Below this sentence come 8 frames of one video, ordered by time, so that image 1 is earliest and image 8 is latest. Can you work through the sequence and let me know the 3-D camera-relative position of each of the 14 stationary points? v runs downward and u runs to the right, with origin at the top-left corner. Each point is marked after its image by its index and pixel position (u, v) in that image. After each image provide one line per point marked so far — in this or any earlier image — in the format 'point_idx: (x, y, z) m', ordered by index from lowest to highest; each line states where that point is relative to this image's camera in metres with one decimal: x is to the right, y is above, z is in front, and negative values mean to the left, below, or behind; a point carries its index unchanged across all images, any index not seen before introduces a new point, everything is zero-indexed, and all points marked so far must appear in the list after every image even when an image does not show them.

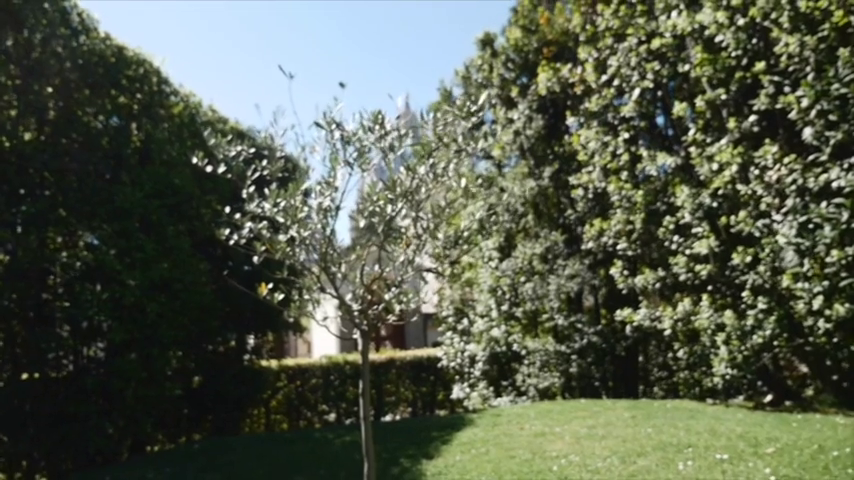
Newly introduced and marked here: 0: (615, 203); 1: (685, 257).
0: (+2.7, +0.5, +9.2) m
1: (+3.5, -0.2, +8.4) m
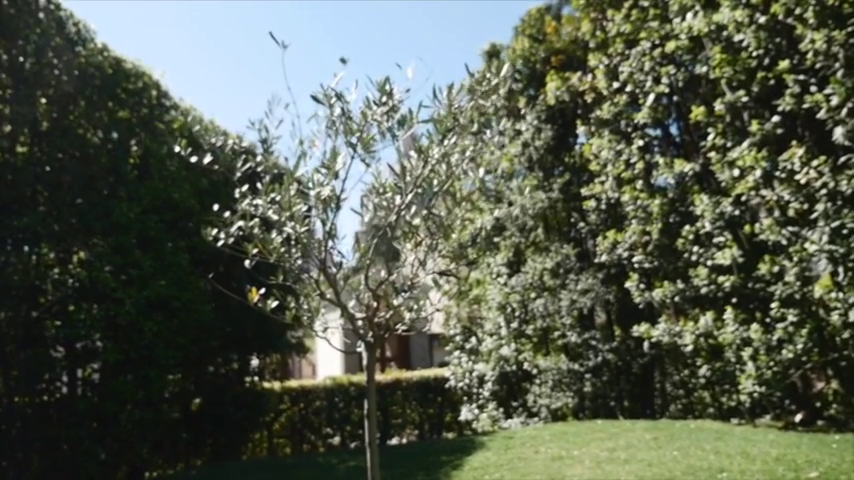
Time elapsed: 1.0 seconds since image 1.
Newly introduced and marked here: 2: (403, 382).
0: (+2.8, +0.4, +8.8) m
1: (+3.6, -0.4, +8.0) m
2: (-0.5, -3.0, +13.0) m
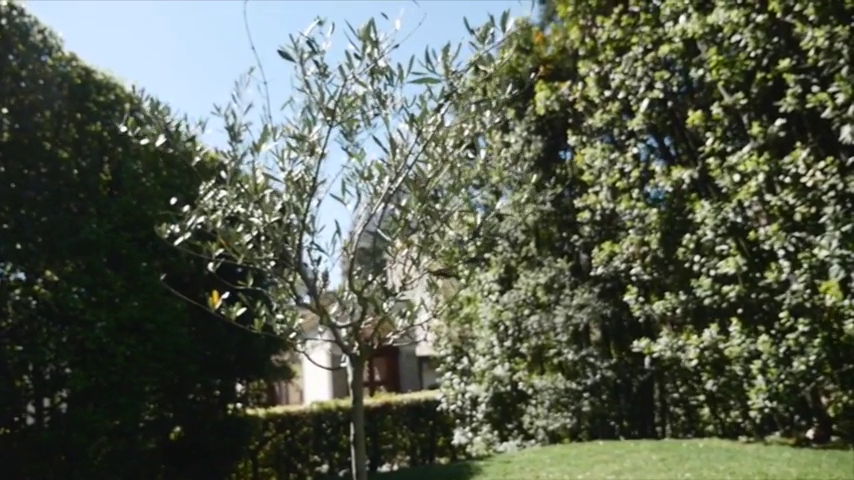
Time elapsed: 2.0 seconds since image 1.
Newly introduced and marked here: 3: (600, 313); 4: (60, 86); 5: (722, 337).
0: (+2.7, +0.2, +8.5) m
1: (+3.4, -0.5, +7.7) m
2: (-0.7, -3.3, +12.5) m
3: (+2.7, -1.2, +9.8) m
4: (-4.8, +2.0, +8.3) m
5: (+3.6, -1.2, +7.7) m
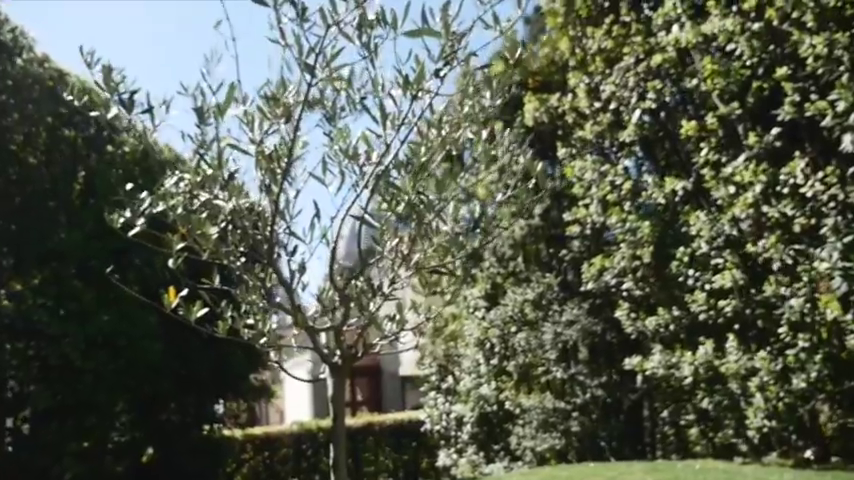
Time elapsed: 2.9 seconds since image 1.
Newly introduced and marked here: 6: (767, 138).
0: (+2.5, 0.0, +8.3) m
1: (+3.3, -0.6, +7.4) m
2: (-1.0, -3.6, +12.1) m
3: (+2.5, -1.4, +9.5) m
4: (-5.0, +1.9, +7.9) m
5: (+3.4, -1.3, +7.4) m
6: (+3.7, +1.1, +6.8) m
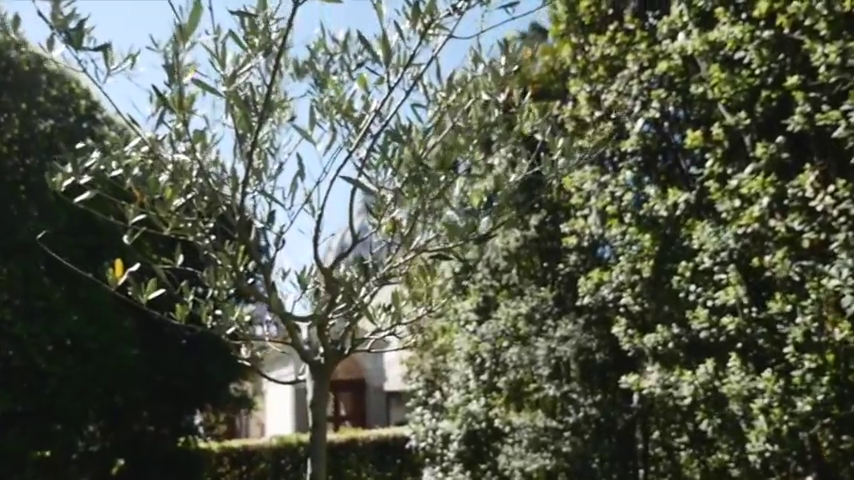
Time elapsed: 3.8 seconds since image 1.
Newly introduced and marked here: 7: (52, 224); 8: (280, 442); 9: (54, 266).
0: (+2.4, -0.1, +8.0) m
1: (+3.2, -0.8, +7.1) m
2: (-1.3, -3.7, +11.6) m
3: (+2.3, -1.6, +9.2) m
4: (-5.0, +2.0, +7.6) m
5: (+3.3, -1.5, +7.1) m
6: (+3.6, +0.9, +6.5) m
7: (-4.6, +0.2, +7.8) m
8: (-3.0, -4.1, +12.8) m
9: (-4.9, -0.4, +8.4) m
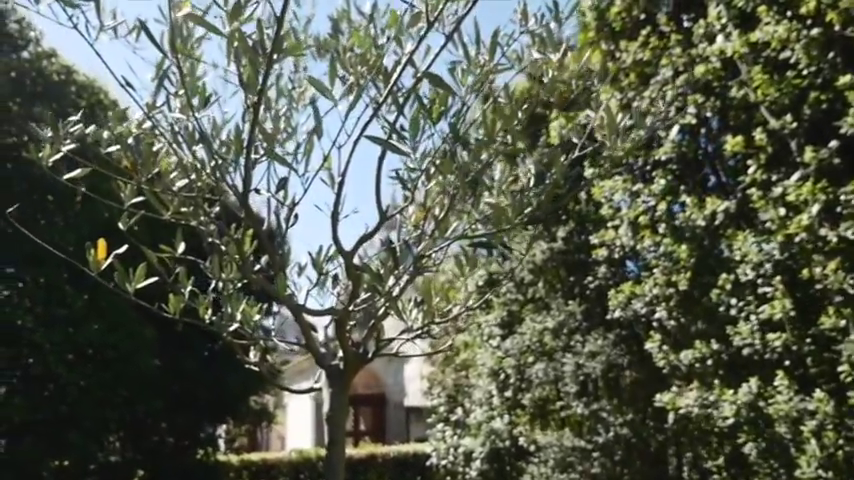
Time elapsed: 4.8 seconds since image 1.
0: (+2.7, -0.2, +7.6) m
1: (+3.4, -0.9, +6.7) m
2: (-0.9, -3.9, +11.3) m
3: (+2.6, -1.7, +8.8) m
4: (-4.7, +1.9, +7.5) m
5: (+3.6, -1.6, +6.7) m
6: (+3.9, +0.8, +6.1) m
7: (-4.3, +0.1, +7.7) m
8: (-2.6, -4.3, +12.5) m
9: (-4.6, -0.4, +8.3) m
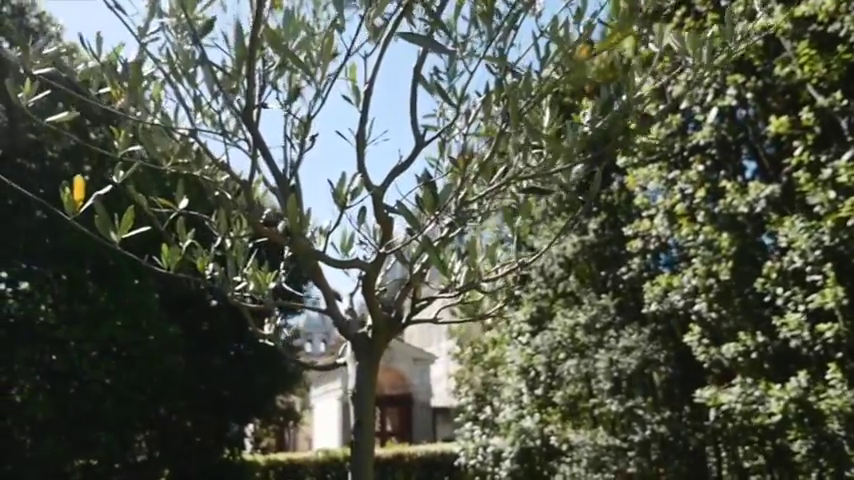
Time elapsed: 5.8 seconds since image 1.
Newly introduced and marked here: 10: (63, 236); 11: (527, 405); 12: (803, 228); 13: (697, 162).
0: (+3.0, -0.1, +7.3) m
1: (+3.7, -0.8, +6.3) m
2: (-0.4, -3.8, +11.1) m
3: (+3.0, -1.6, +8.4) m
4: (-4.4, +2.0, +7.4) m
5: (+3.9, -1.5, +6.3) m
6: (+4.1, +1.0, +5.8) m
7: (-4.0, +0.2, +7.6) m
8: (-2.0, -4.3, +12.4) m
9: (-4.3, -0.4, +8.2) m
10: (-3.9, +0.2, +6.7) m
11: (+1.5, -2.4, +9.4) m
12: (+3.7, +0.1, +6.2) m
13: (+3.2, +0.9, +7.3) m
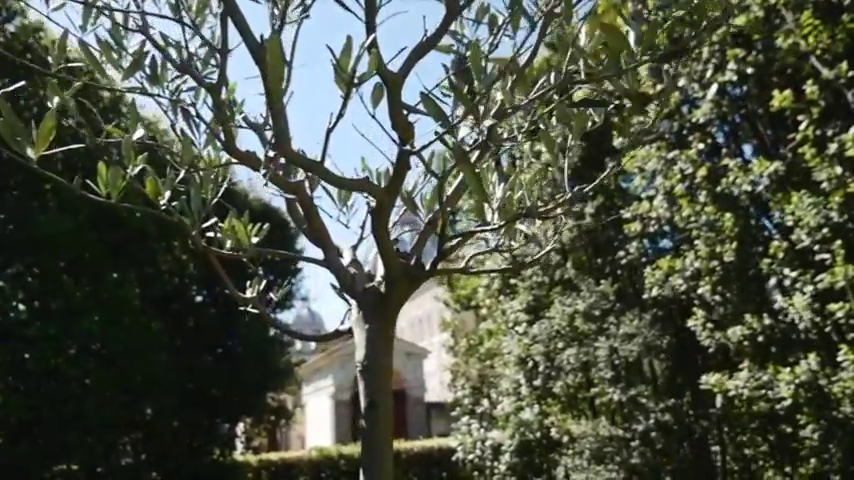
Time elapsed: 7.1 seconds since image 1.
0: (+3.0, +0.1, +7.0) m
1: (+3.7, -0.5, +6.1) m
2: (-0.4, -3.7, +10.8) m
3: (+3.0, -1.4, +8.2) m
4: (-4.5, +2.0, +7.1) m
5: (+3.8, -1.3, +6.1) m
6: (+4.1, +1.2, +5.6) m
7: (-4.1, +0.2, +7.3) m
8: (-2.0, -4.1, +12.1) m
9: (-4.3, -0.3, +7.9) m
10: (-3.9, +0.2, +6.4) m
11: (+1.5, -2.3, +9.1) m
12: (+3.7, +0.3, +6.0) m
13: (+3.1, +1.1, +7.1) m
